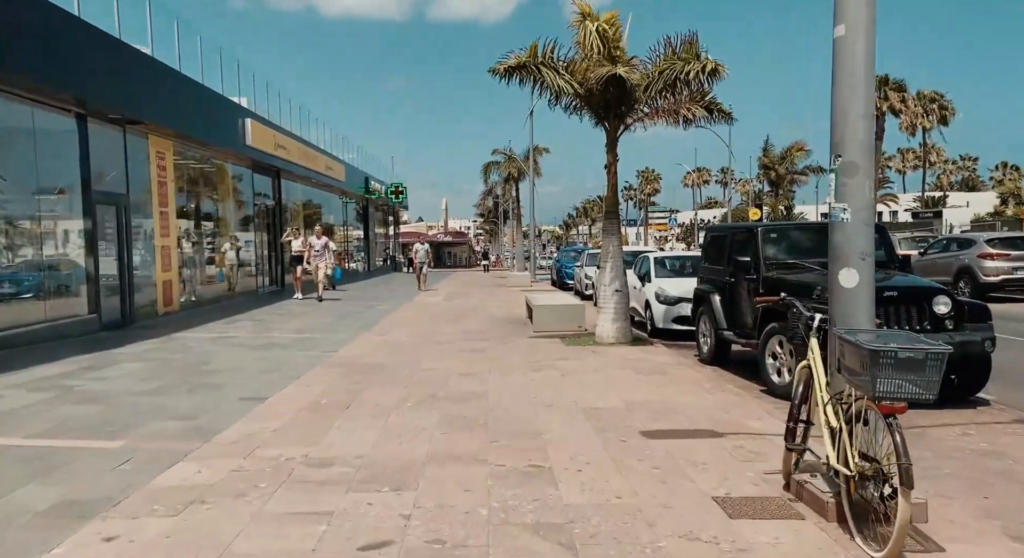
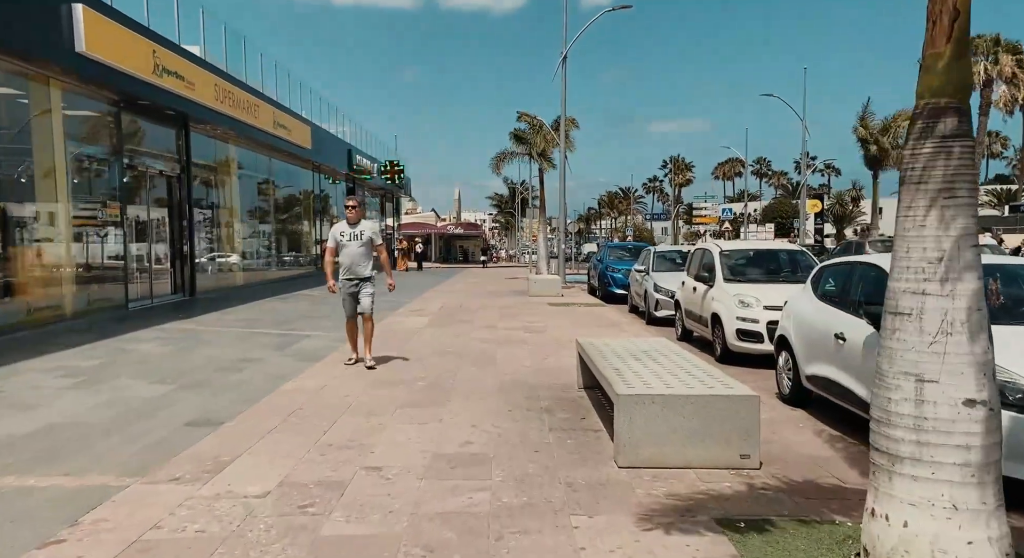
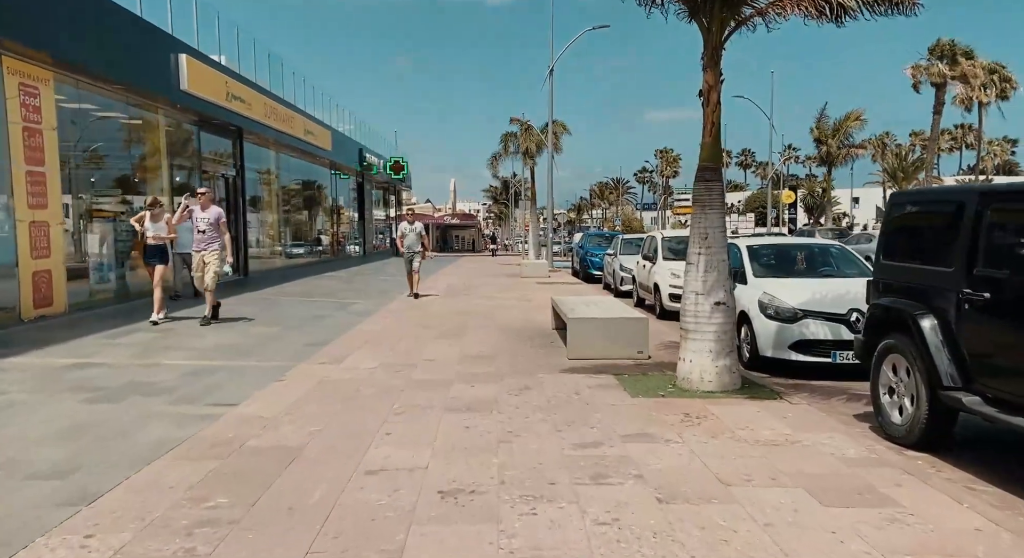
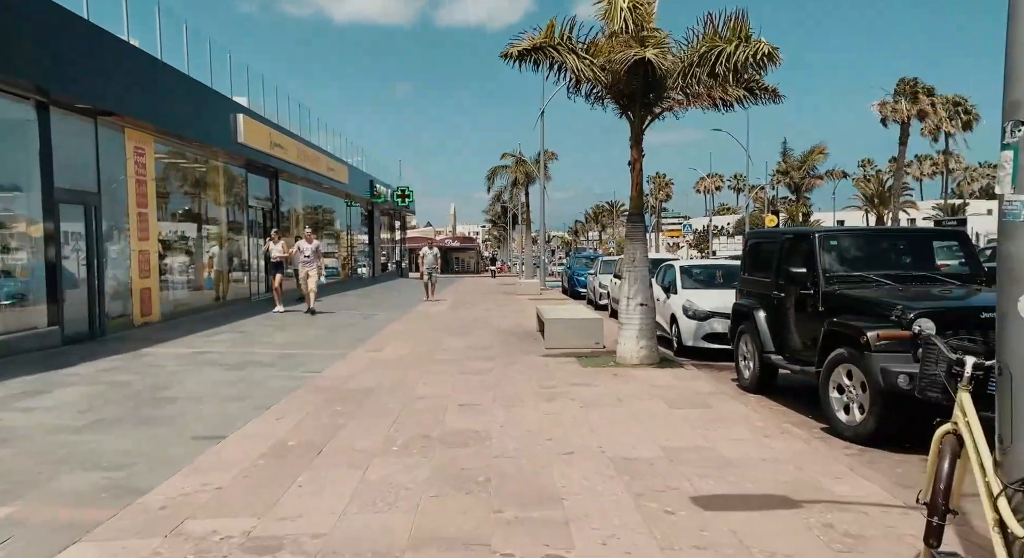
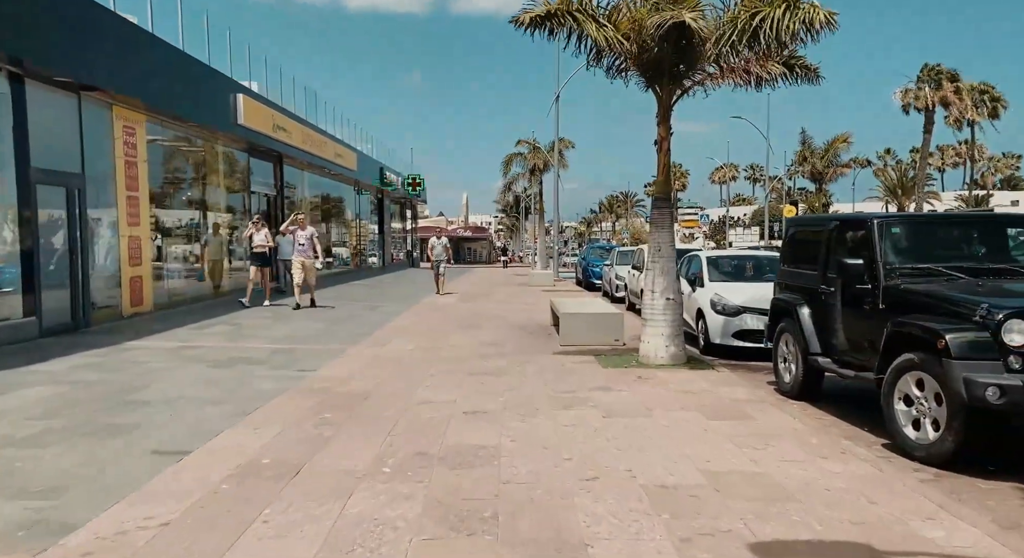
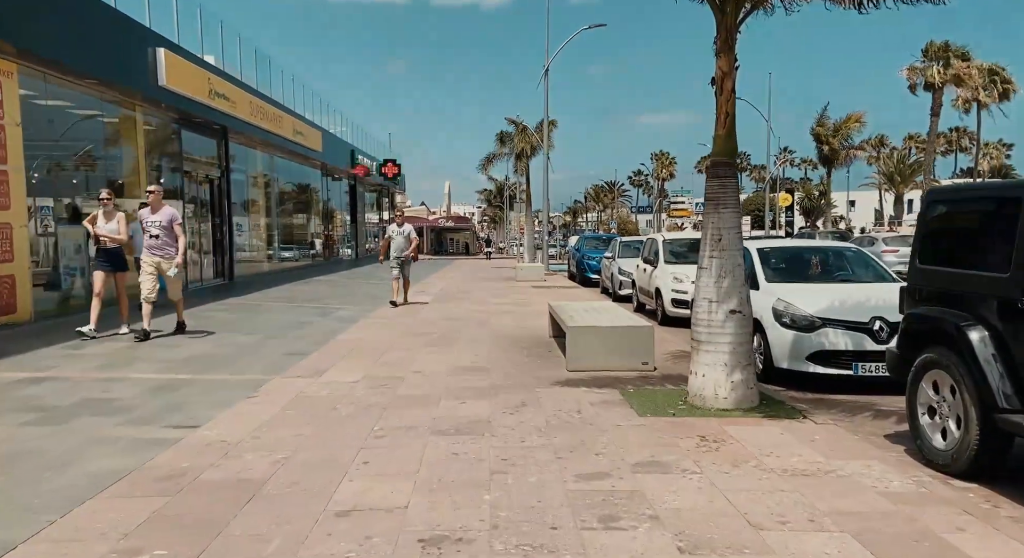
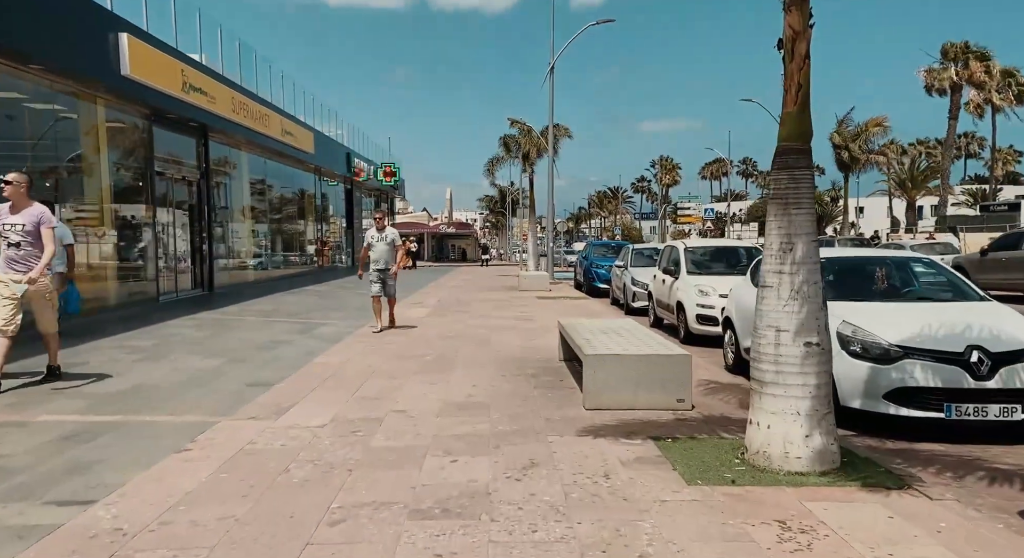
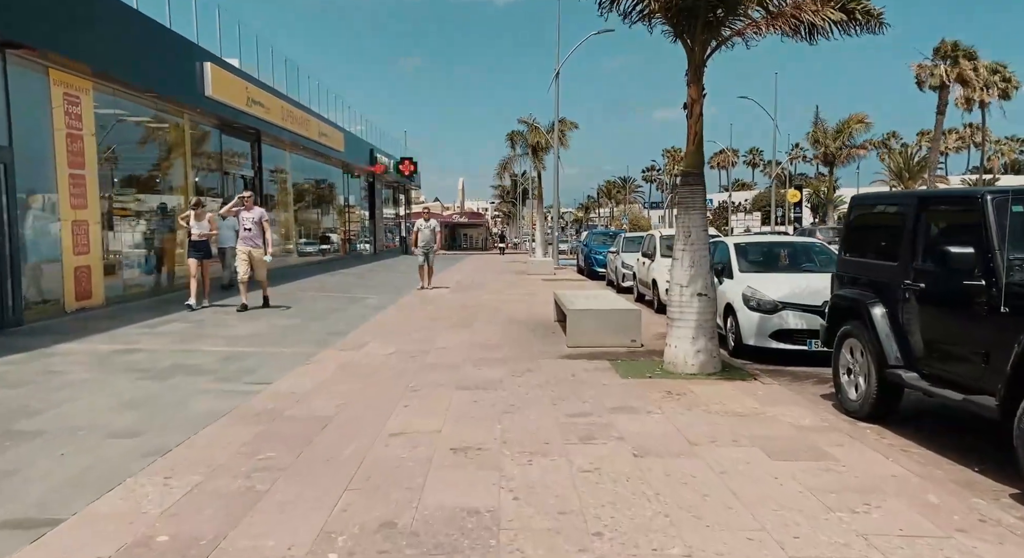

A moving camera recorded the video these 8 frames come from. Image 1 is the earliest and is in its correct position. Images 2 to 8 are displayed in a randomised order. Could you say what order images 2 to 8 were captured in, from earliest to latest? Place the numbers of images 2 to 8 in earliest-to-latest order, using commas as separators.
4, 5, 8, 3, 6, 7, 2
